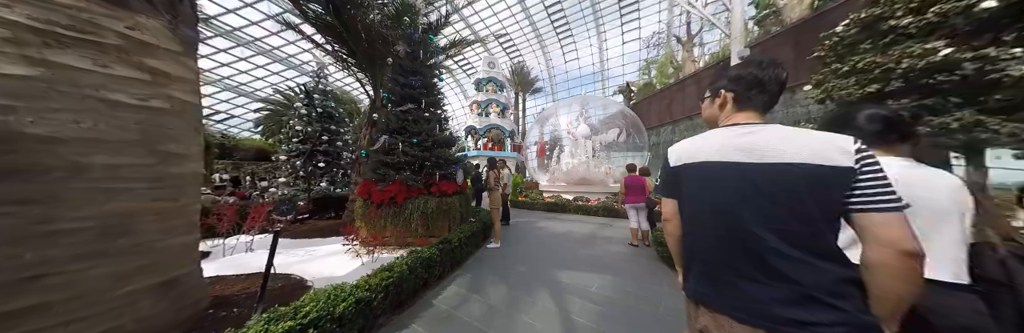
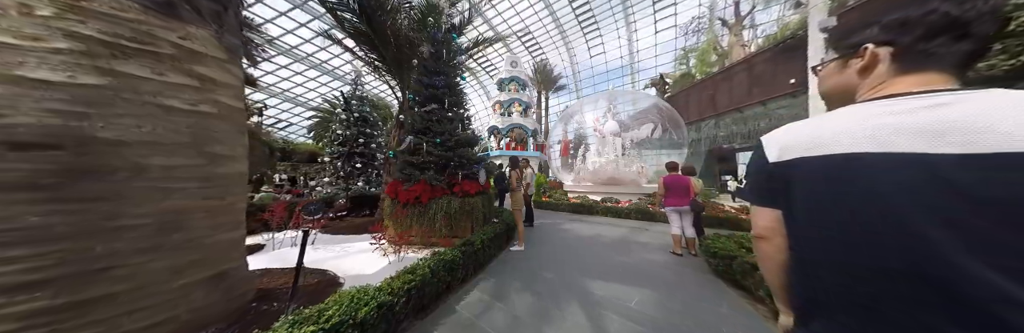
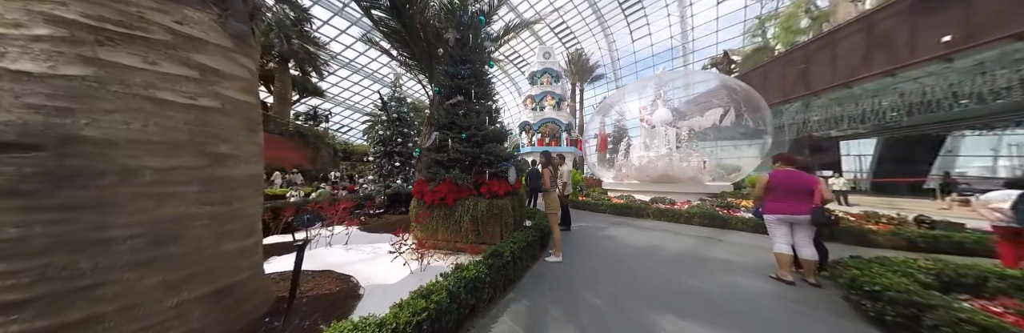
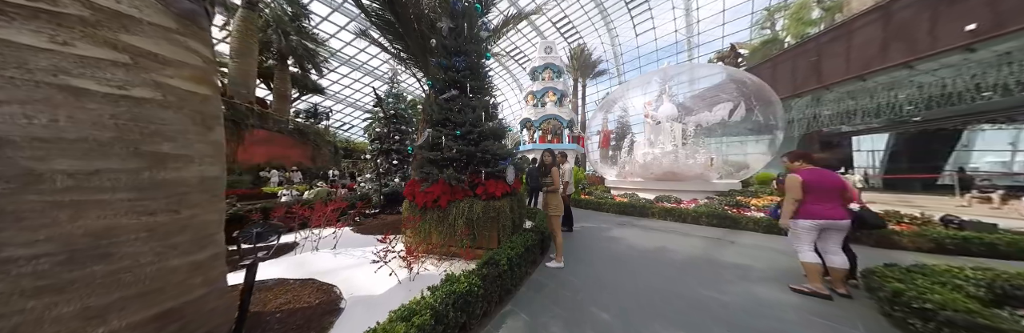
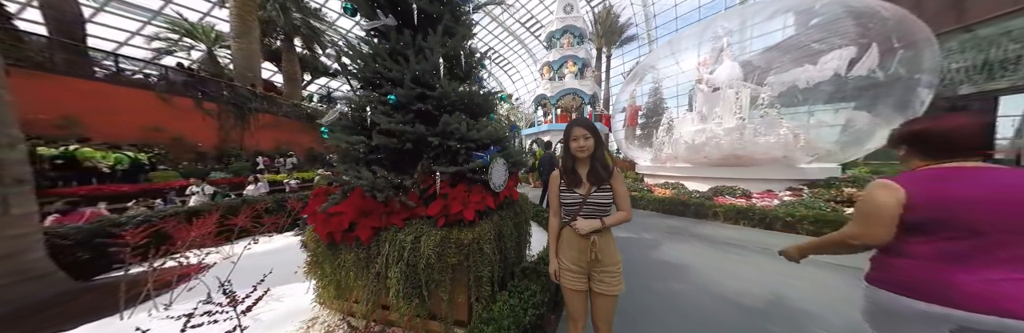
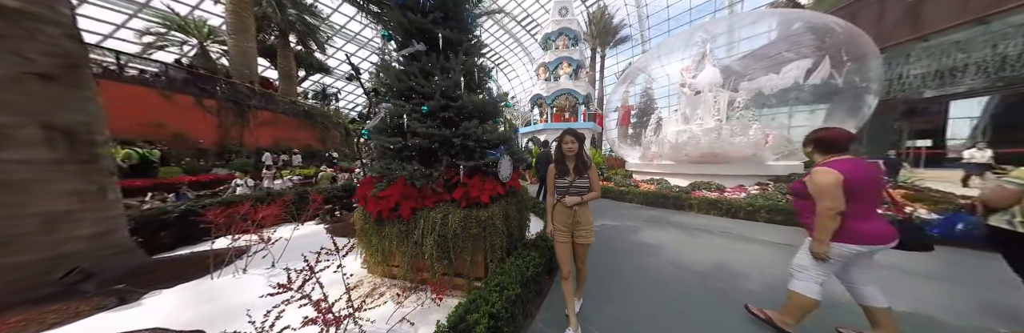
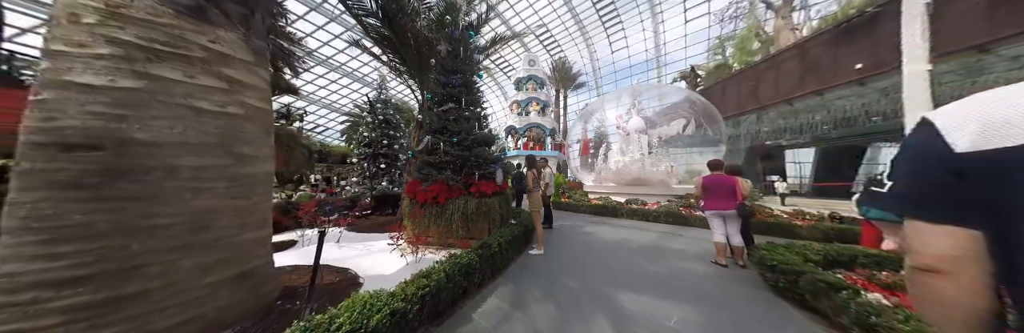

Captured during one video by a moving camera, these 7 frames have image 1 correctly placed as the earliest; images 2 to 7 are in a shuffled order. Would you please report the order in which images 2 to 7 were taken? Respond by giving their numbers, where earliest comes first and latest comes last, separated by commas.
2, 7, 3, 4, 6, 5
